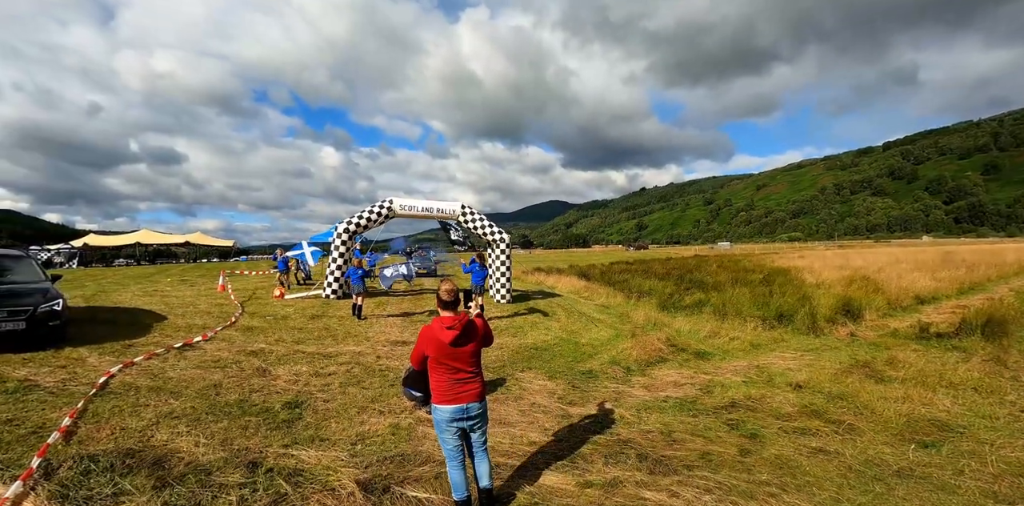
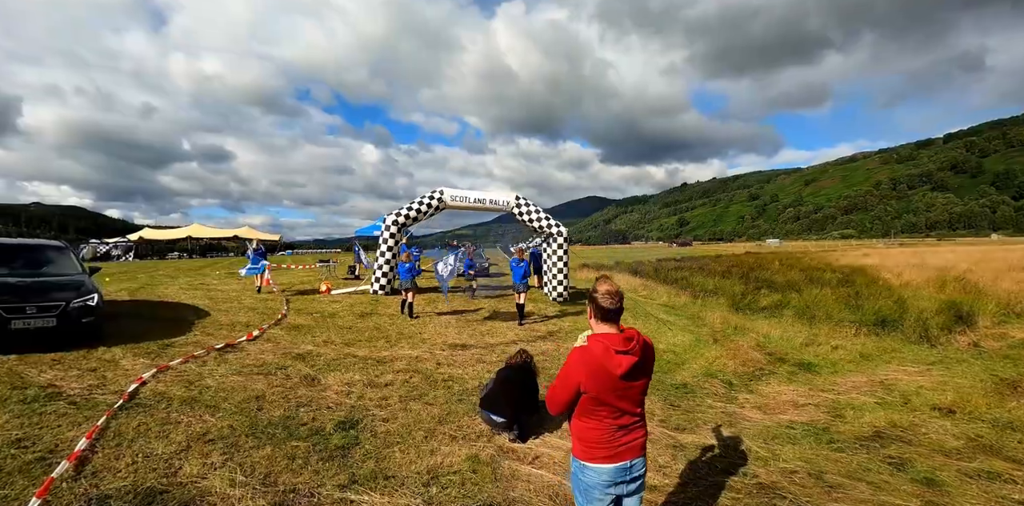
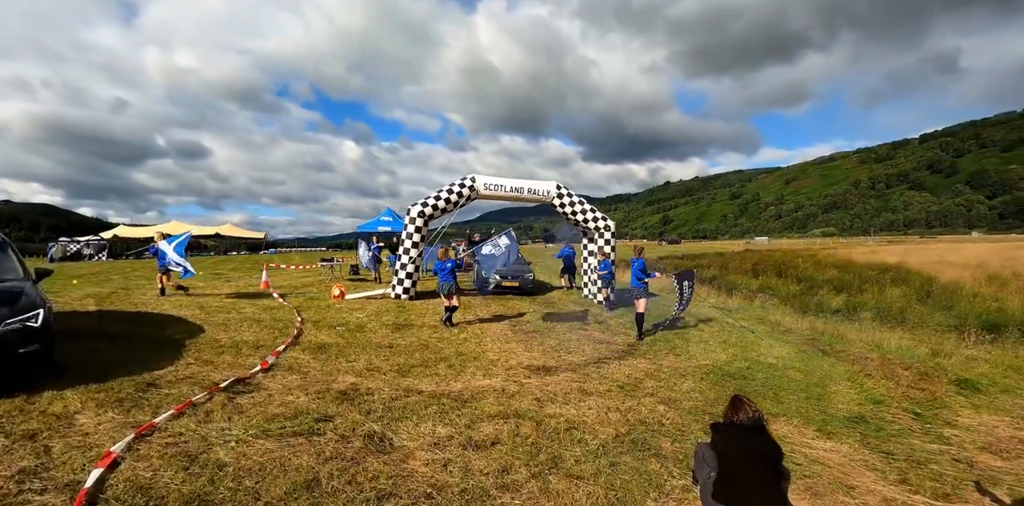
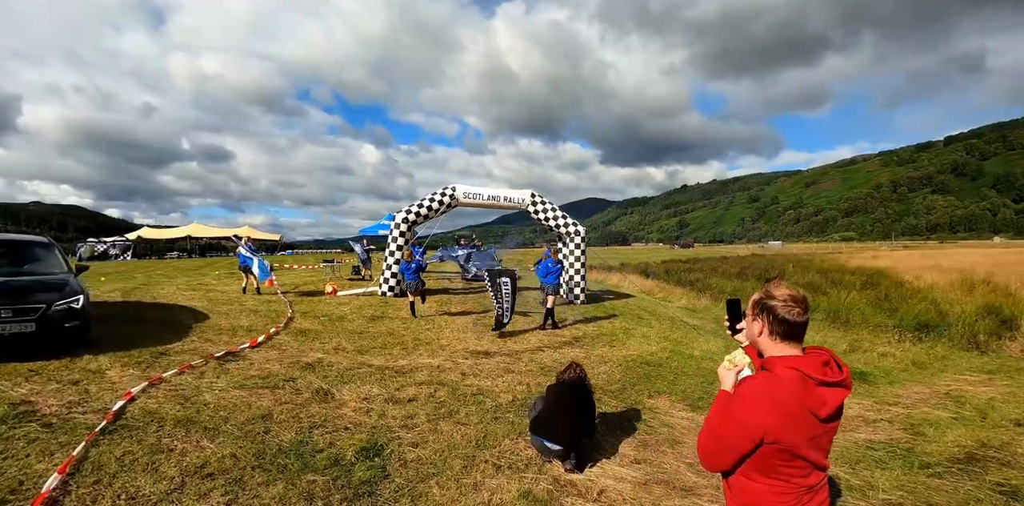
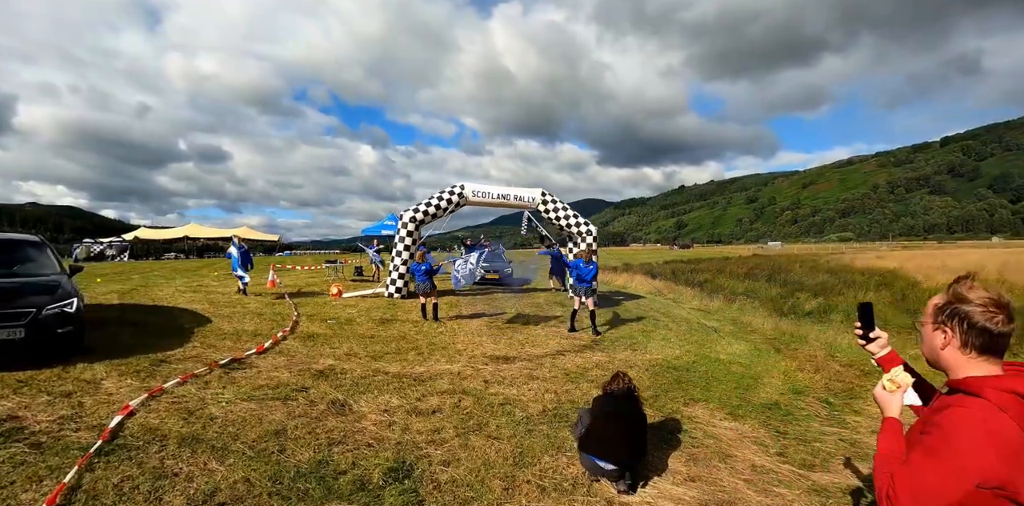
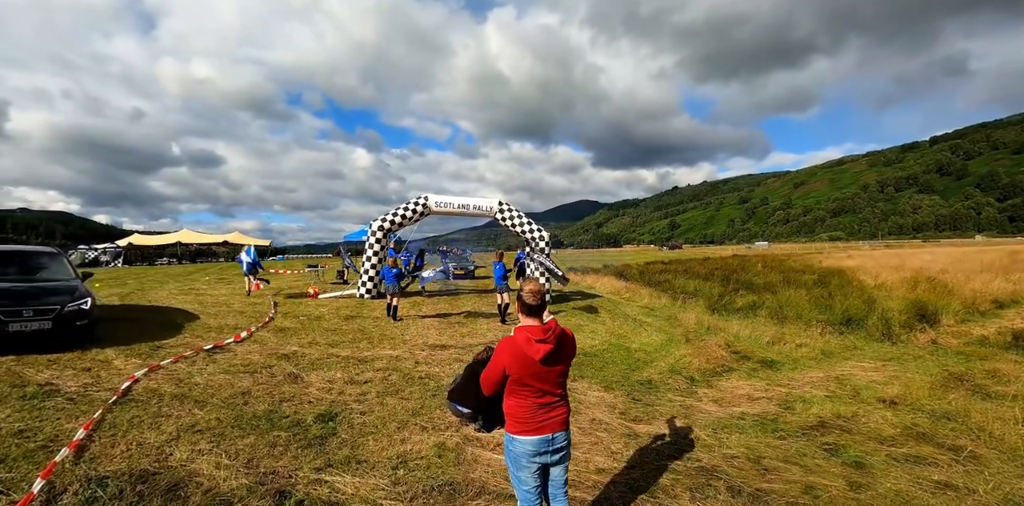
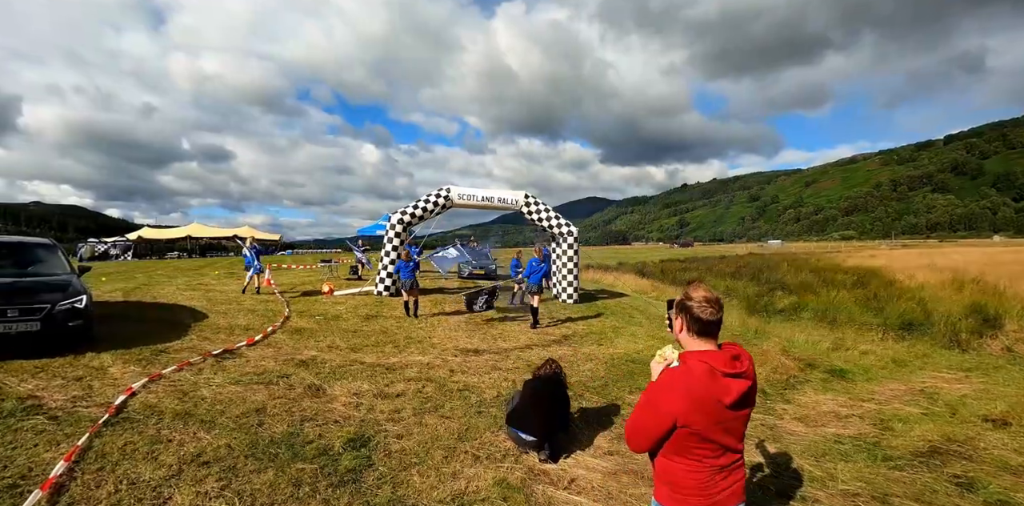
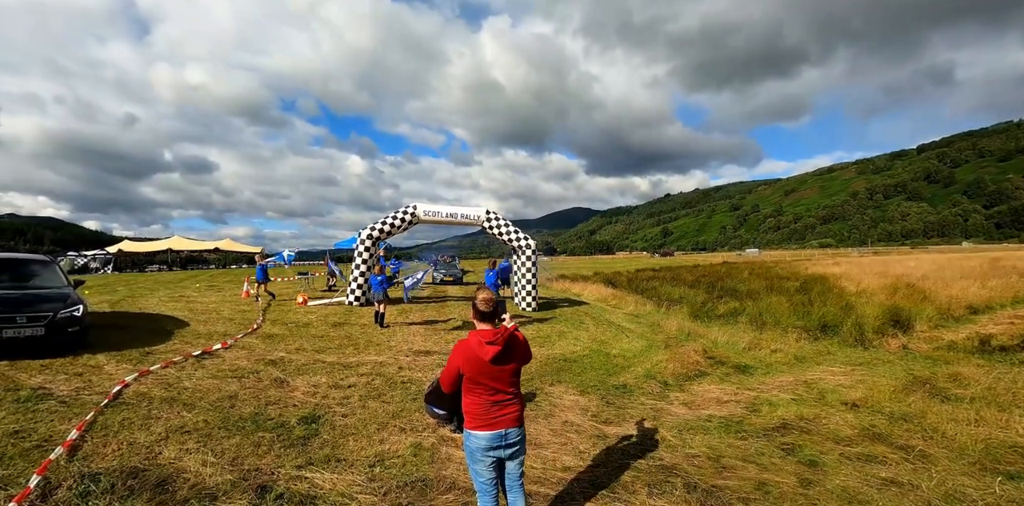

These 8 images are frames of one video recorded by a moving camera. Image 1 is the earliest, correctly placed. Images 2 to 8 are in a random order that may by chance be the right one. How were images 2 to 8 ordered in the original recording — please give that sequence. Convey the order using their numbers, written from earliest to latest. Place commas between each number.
8, 6, 2, 7, 4, 5, 3
